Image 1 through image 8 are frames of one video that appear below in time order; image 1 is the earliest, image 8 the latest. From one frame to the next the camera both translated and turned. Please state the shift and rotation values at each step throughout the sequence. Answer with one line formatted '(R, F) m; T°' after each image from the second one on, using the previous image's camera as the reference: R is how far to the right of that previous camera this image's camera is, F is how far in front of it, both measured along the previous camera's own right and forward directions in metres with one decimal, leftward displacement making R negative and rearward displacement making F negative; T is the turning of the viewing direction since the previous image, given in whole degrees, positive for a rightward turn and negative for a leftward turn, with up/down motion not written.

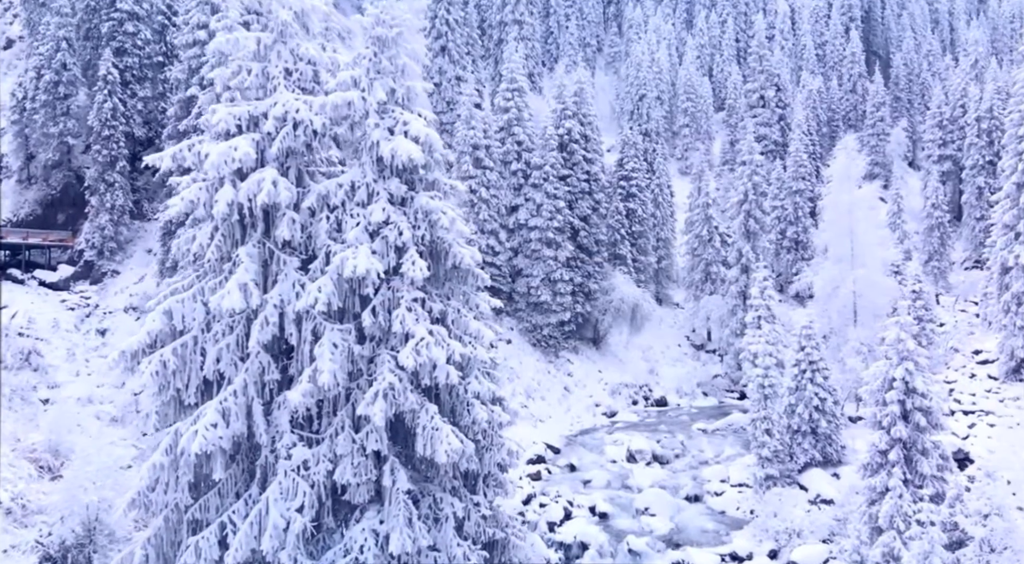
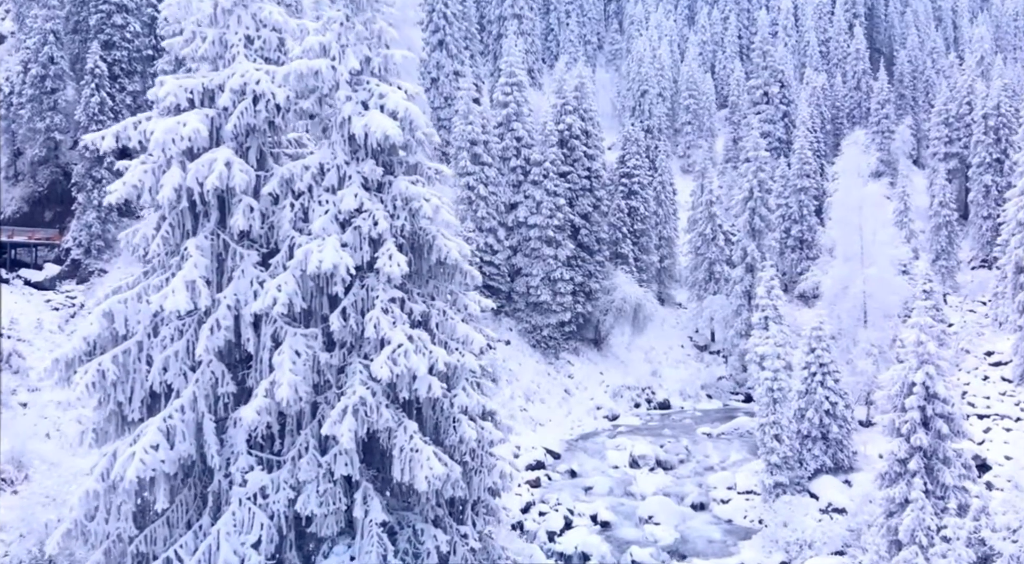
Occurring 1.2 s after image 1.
(+0.1, +1.3) m; 0°
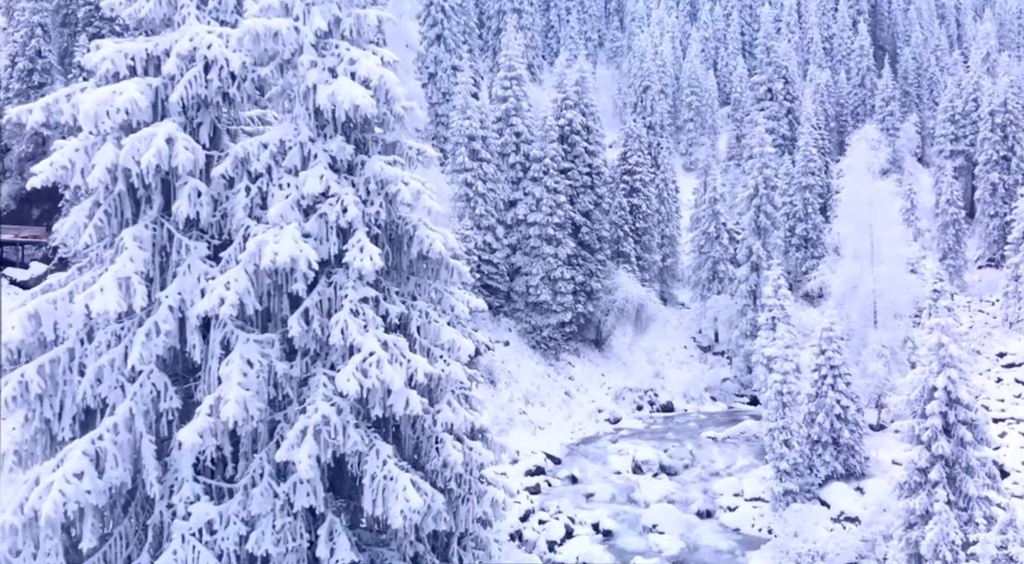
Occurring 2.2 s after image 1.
(+0.1, +1.2) m; 0°
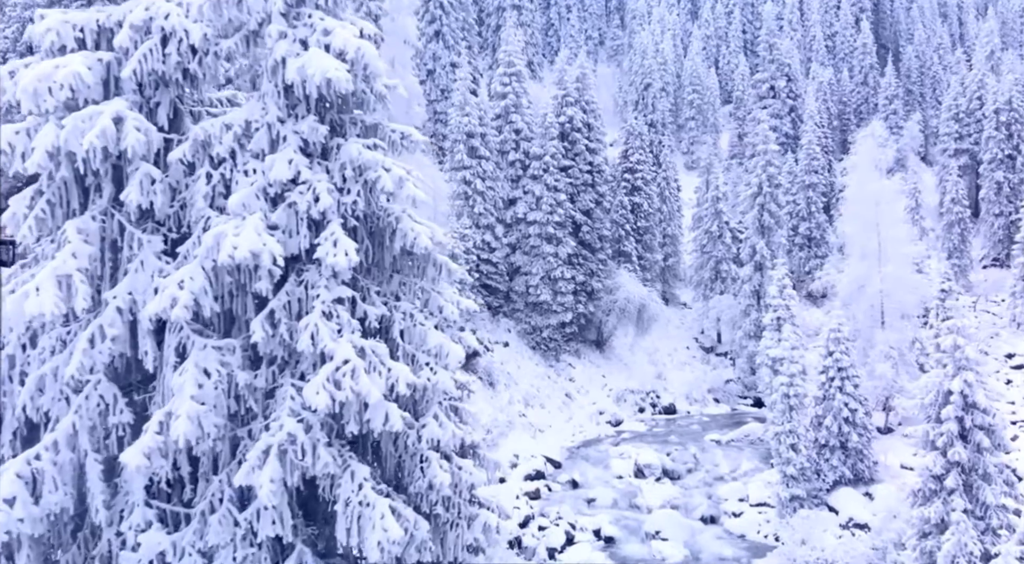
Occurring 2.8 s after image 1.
(0.0, +0.8) m; 0°
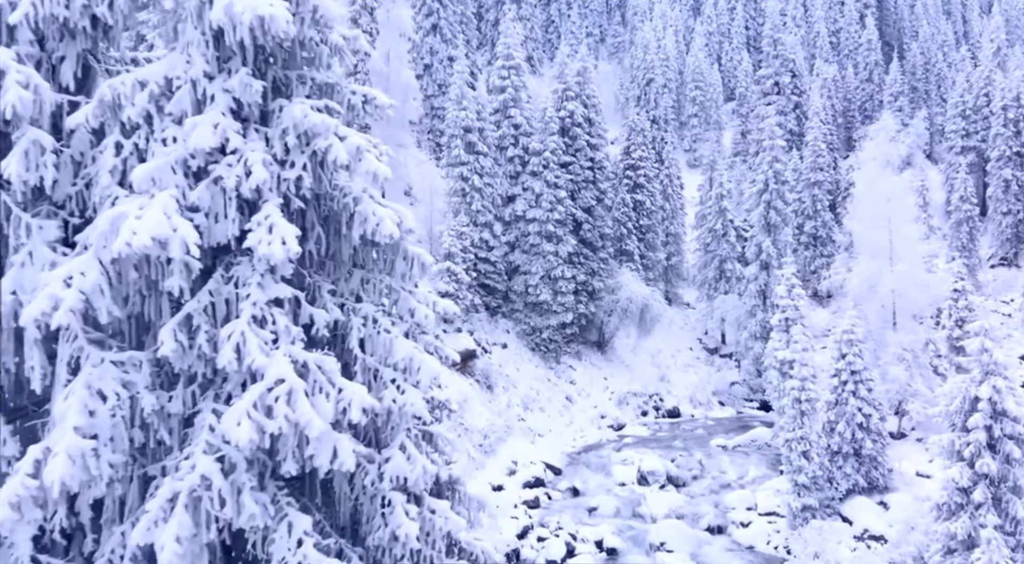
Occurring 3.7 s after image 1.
(+0.1, +1.3) m; 0°
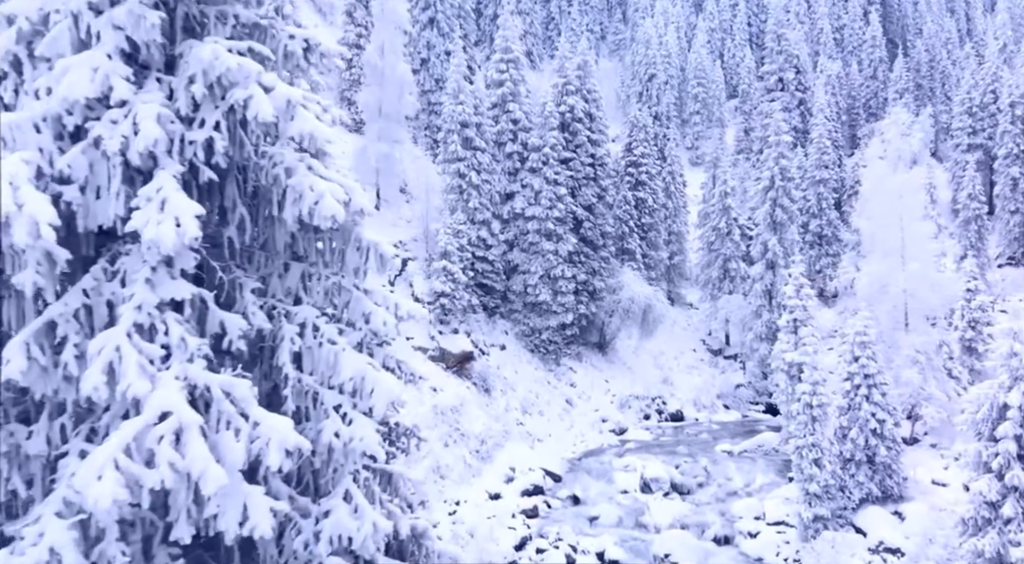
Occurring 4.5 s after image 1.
(+0.1, +1.2) m; 0°
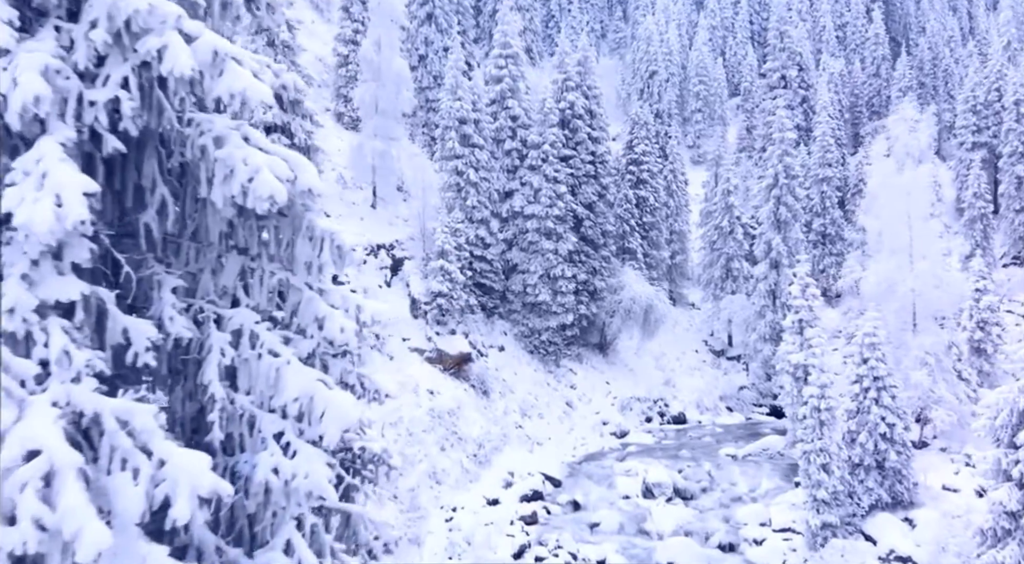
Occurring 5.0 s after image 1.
(+0.1, +0.8) m; 0°
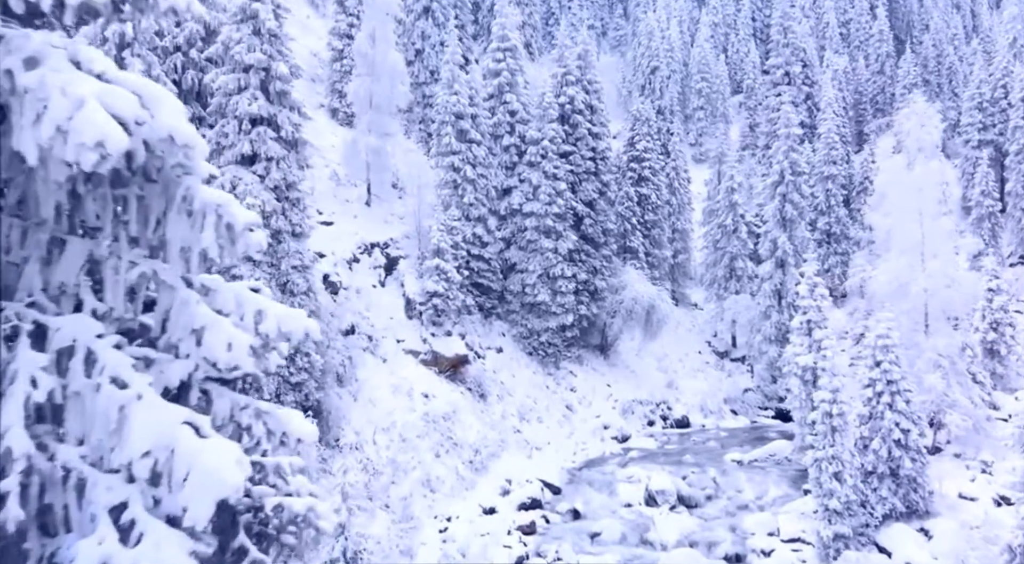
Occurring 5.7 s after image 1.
(+0.1, +1.2) m; 0°
